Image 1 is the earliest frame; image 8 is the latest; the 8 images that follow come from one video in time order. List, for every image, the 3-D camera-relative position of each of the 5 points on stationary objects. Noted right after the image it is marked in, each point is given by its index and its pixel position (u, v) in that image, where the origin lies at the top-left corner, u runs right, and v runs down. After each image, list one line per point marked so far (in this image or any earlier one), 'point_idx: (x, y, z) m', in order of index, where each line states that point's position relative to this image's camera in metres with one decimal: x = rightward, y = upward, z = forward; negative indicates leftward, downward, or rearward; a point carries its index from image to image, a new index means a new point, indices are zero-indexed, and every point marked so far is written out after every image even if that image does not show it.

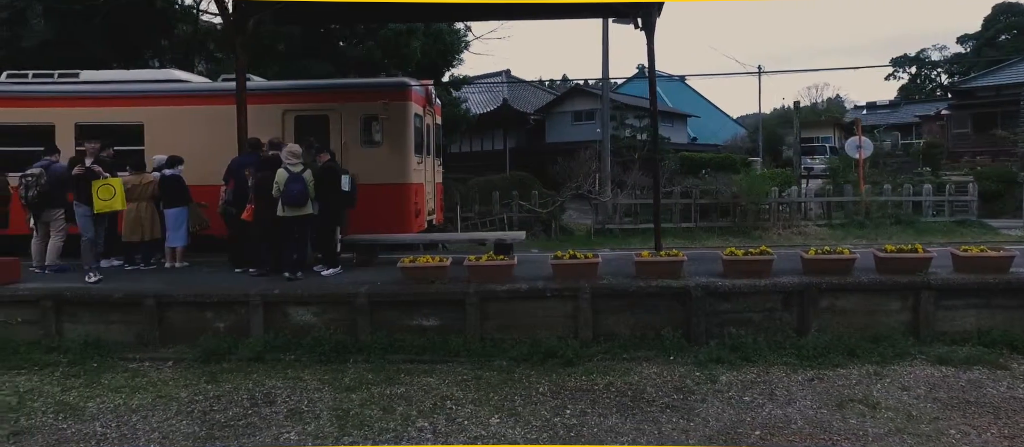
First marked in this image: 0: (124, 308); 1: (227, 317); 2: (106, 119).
0: (-4.0, -0.9, +6.7) m
1: (-2.9, -1.0, +6.6) m
2: (-6.2, +1.6, +9.9) m
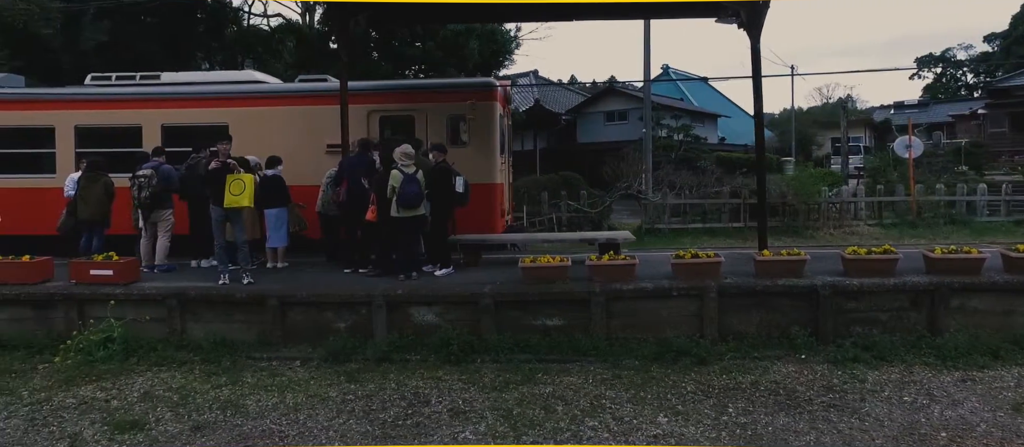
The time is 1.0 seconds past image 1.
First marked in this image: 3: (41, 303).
0: (-2.7, -0.9, +6.7) m
1: (-1.7, -1.0, +6.7) m
2: (-4.9, +1.6, +9.9) m
3: (-4.9, -0.8, +6.9) m
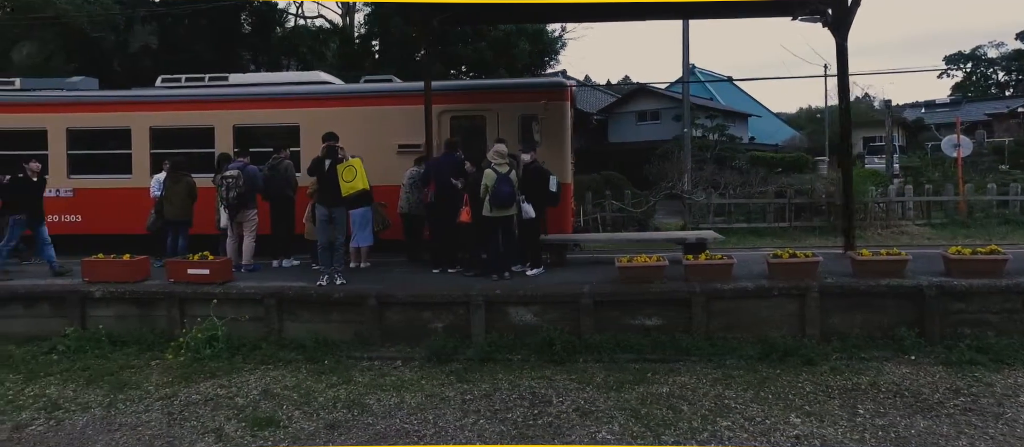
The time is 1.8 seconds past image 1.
0: (-1.7, -0.9, +6.8) m
1: (-0.7, -1.0, +6.7) m
2: (-3.8, +1.6, +10.0) m
3: (-3.9, -0.8, +7.0) m
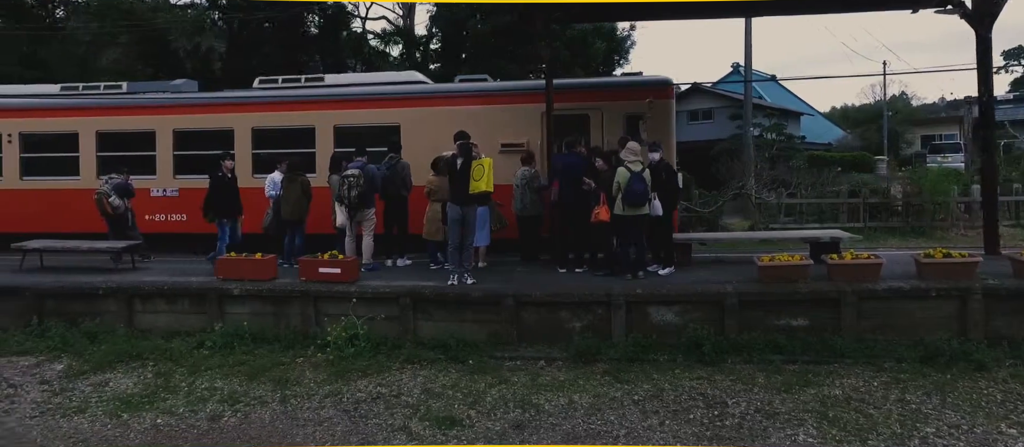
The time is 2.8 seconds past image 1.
0: (-0.3, -0.9, +6.7) m
1: (+0.7, -0.9, +6.6) m
2: (-2.3, +1.6, +10.1) m
3: (-2.5, -0.8, +7.0) m
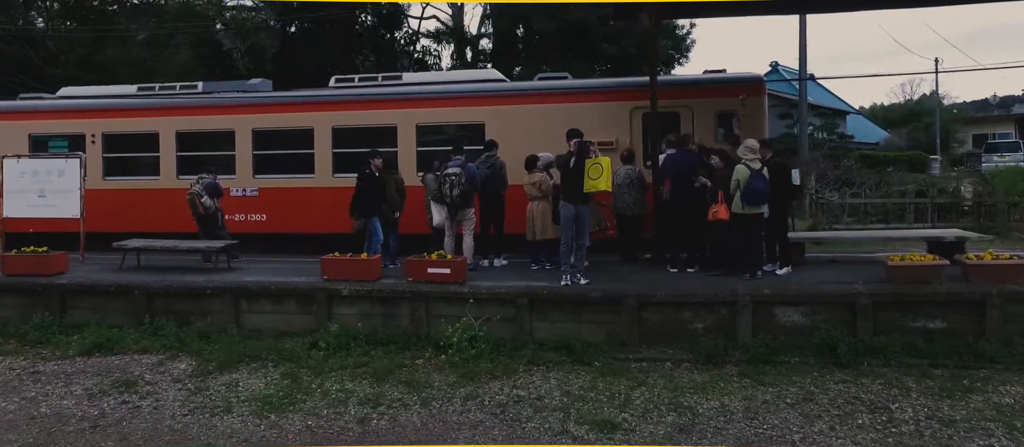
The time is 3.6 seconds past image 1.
0: (+0.9, -0.8, +6.6) m
1: (+1.9, -0.9, +6.4) m
2: (-1.0, +1.6, +10.0) m
3: (-1.3, -0.8, +6.9) m
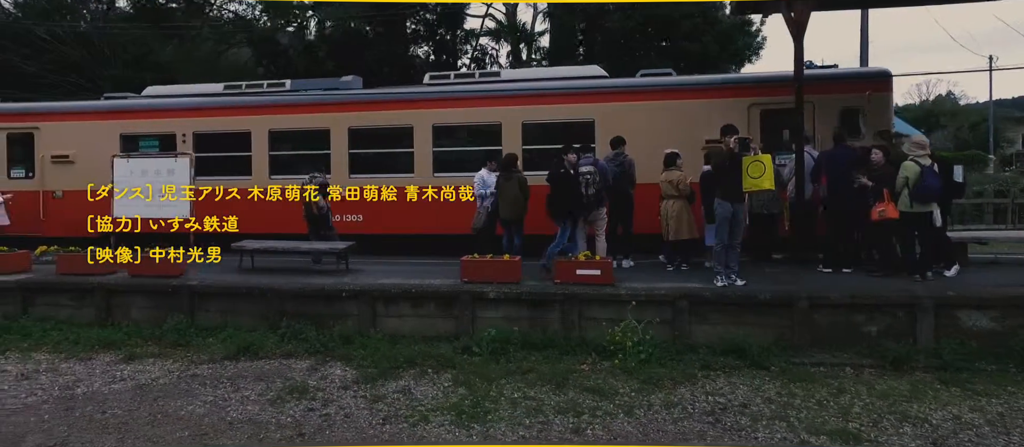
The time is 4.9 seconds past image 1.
0: (+2.4, -0.8, +6.3) m
1: (+3.5, -0.9, +6.1) m
2: (+0.6, +1.6, +9.7) m
3: (+0.3, -0.8, +6.7) m
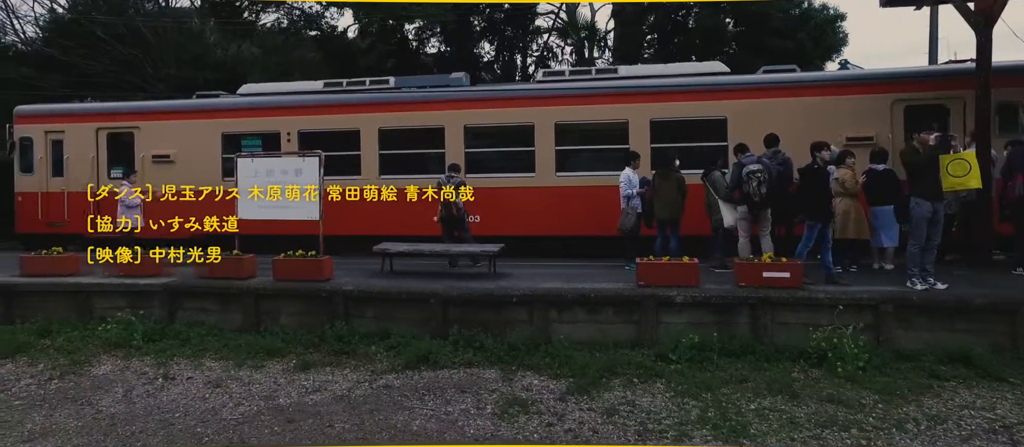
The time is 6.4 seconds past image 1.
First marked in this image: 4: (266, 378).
0: (+4.2, -0.8, +5.9) m
1: (+5.3, -0.9, +5.7) m
2: (+2.5, +1.6, +9.4) m
3: (+2.1, -0.8, +6.3) m
4: (-2.2, -1.4, +5.8) m
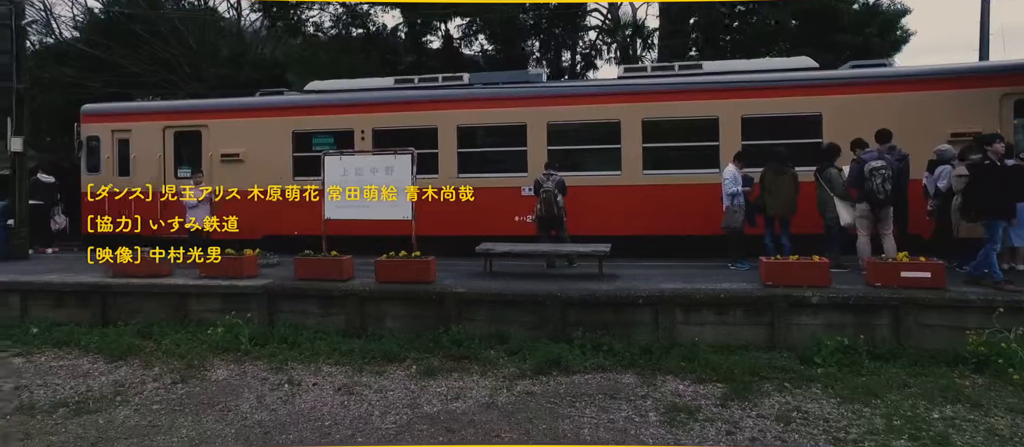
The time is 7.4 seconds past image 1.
0: (+5.4, -0.8, +5.6) m
1: (+6.5, -0.9, +5.4) m
2: (+3.7, +1.6, +9.1) m
3: (+3.3, -0.8, +6.0) m
4: (-1.0, -1.3, +5.5) m
